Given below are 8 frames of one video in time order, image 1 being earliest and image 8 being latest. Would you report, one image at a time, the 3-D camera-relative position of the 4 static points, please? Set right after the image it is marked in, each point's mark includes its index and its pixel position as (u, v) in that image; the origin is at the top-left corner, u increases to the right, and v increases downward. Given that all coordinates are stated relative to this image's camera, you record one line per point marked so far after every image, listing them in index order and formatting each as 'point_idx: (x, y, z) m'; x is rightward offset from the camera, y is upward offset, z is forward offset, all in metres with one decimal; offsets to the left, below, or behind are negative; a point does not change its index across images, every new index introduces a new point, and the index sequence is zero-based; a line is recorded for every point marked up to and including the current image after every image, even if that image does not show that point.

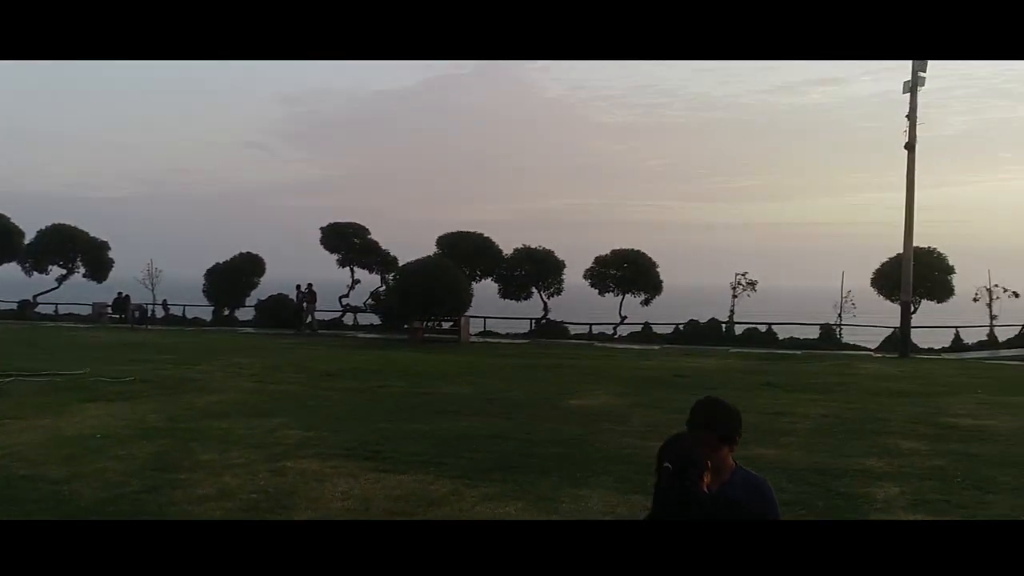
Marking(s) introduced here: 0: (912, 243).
0: (+5.5, +0.6, +13.8) m
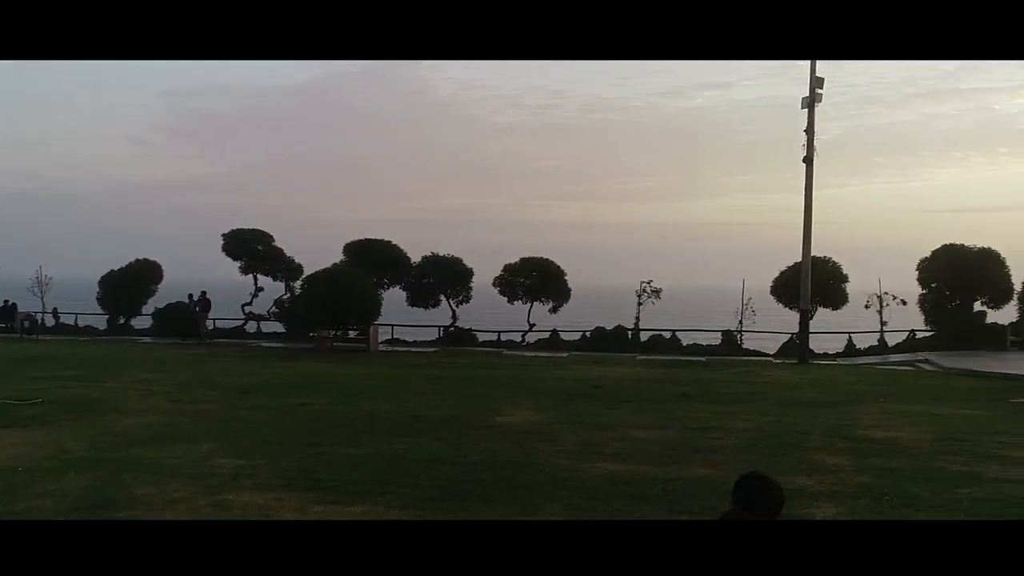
0: (+4.2, +0.5, +14.3) m
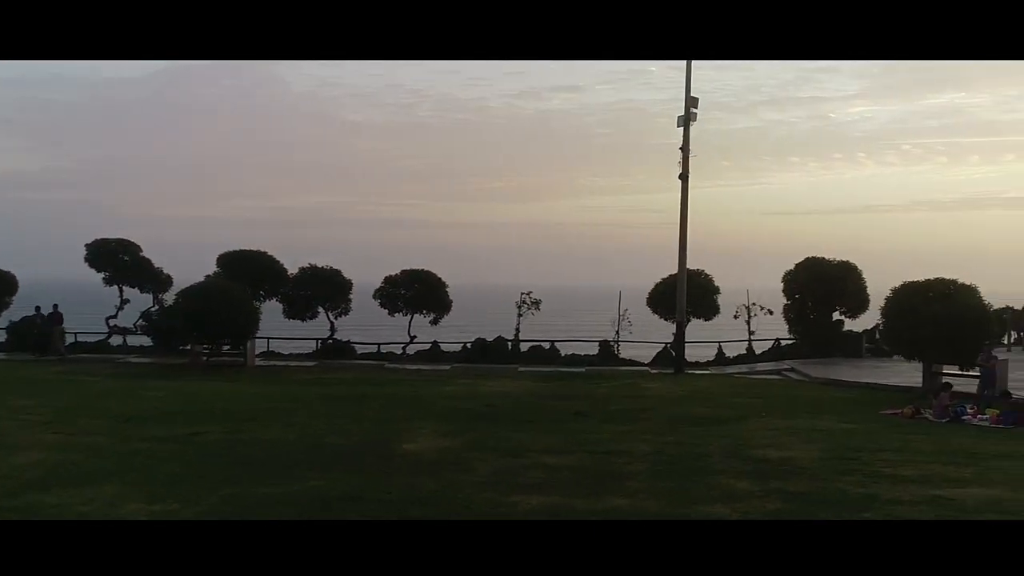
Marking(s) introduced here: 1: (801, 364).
0: (+2.6, +0.3, +14.8) m
1: (+4.5, -1.2, +15.7) m
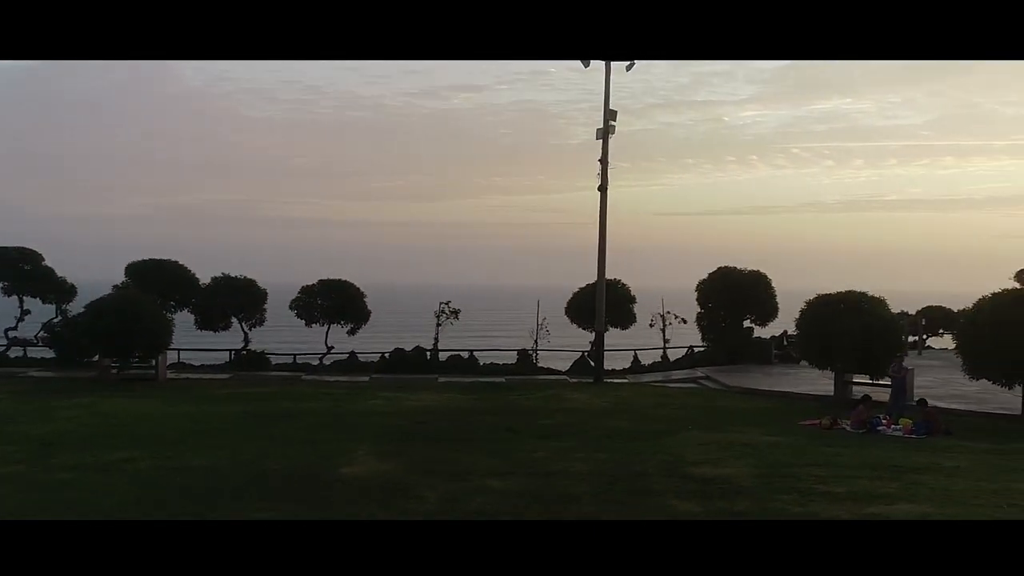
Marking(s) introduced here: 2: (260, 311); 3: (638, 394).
0: (+1.4, +0.2, +15.0) m
1: (+3.2, -1.3, +16.0) m
2: (-4.0, -0.4, +16.1) m
3: (+1.7, -1.4, +13.4) m
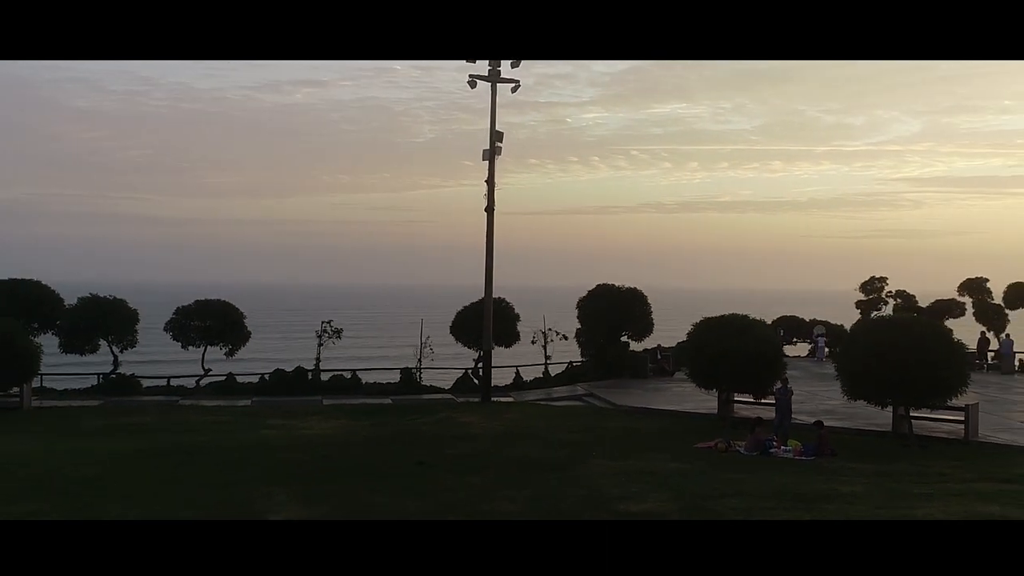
0: (-0.3, -0.1, +15.0) m
1: (+1.4, -1.6, +16.4) m
2: (-5.8, -0.7, +15.3) m
3: (+0.2, -1.7, +13.5) m
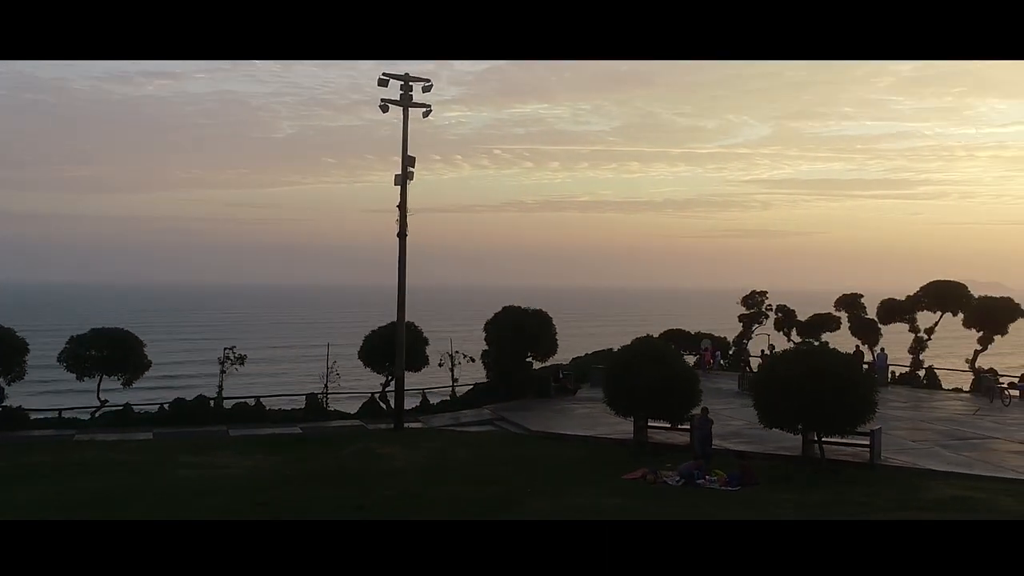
0: (-1.6, -0.5, +14.9) m
1: (-0.1, -2.0, +16.5) m
2: (-7.1, -1.1, +14.5) m
3: (-0.9, -2.1, +13.5) m
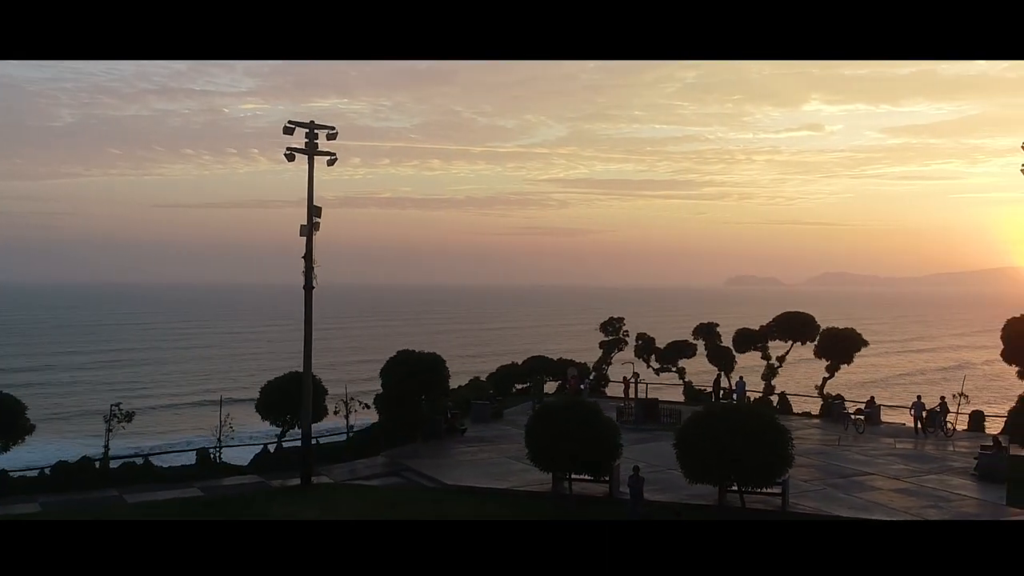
0: (-2.9, -1.2, +14.5) m
1: (-1.8, -2.7, +16.4) m
2: (-8.2, -1.8, +13.1) m
3: (-1.9, -2.8, +13.3) m
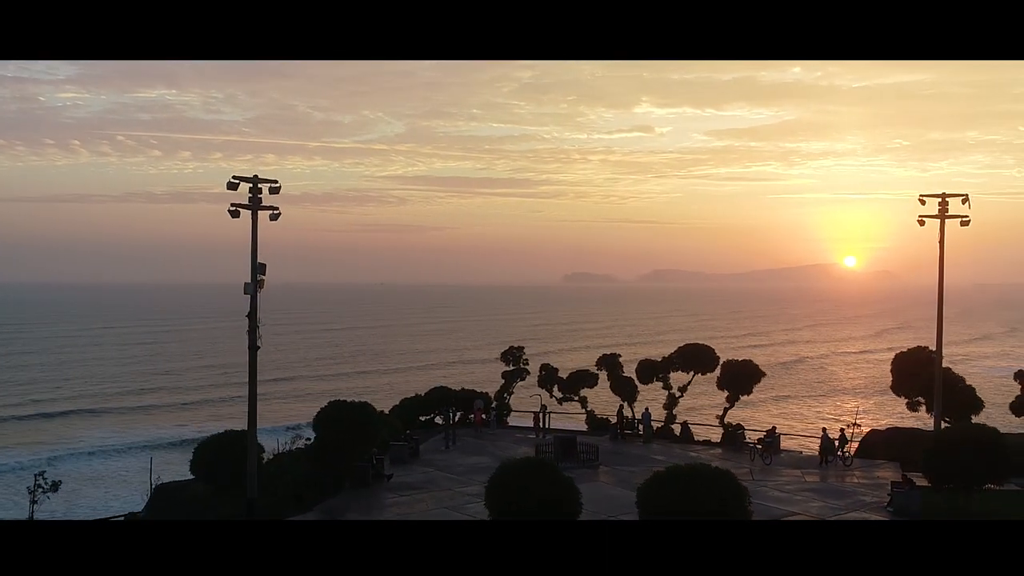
0: (-3.7, -2.0, +14.1) m
1: (-2.8, -3.5, +16.1) m
2: (-8.7, -2.7, +11.8) m
3: (-2.5, -3.6, +13.0) m
